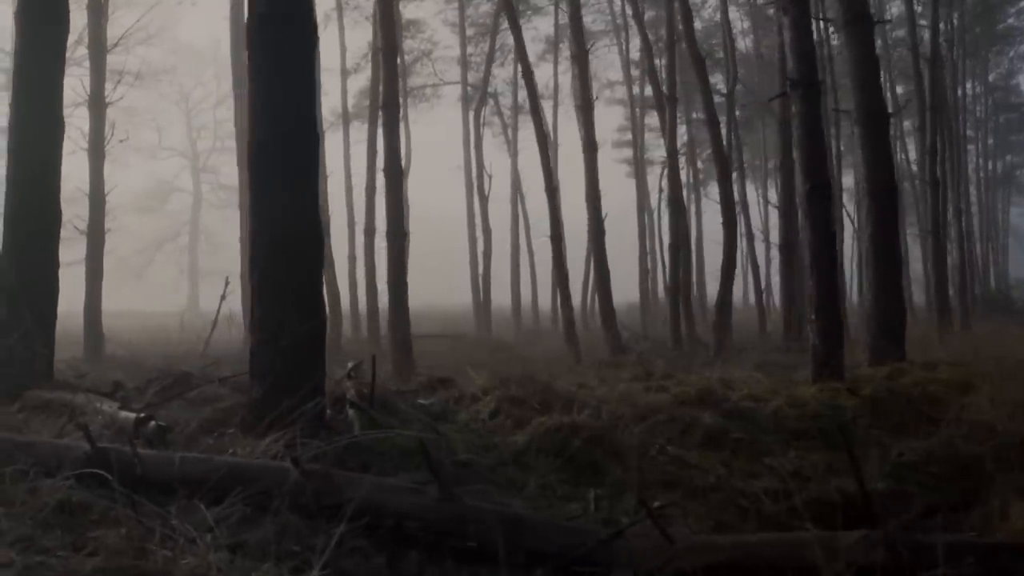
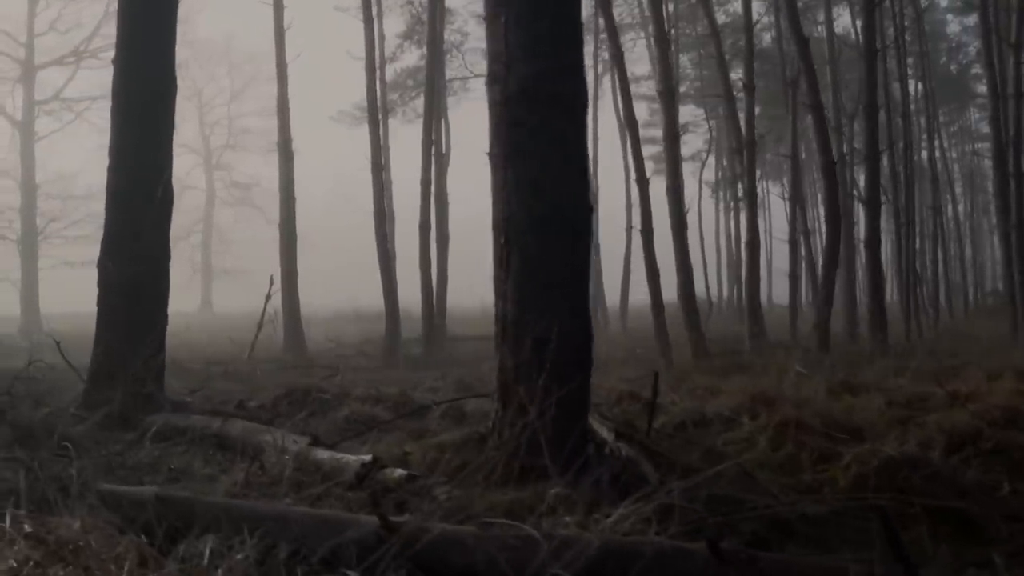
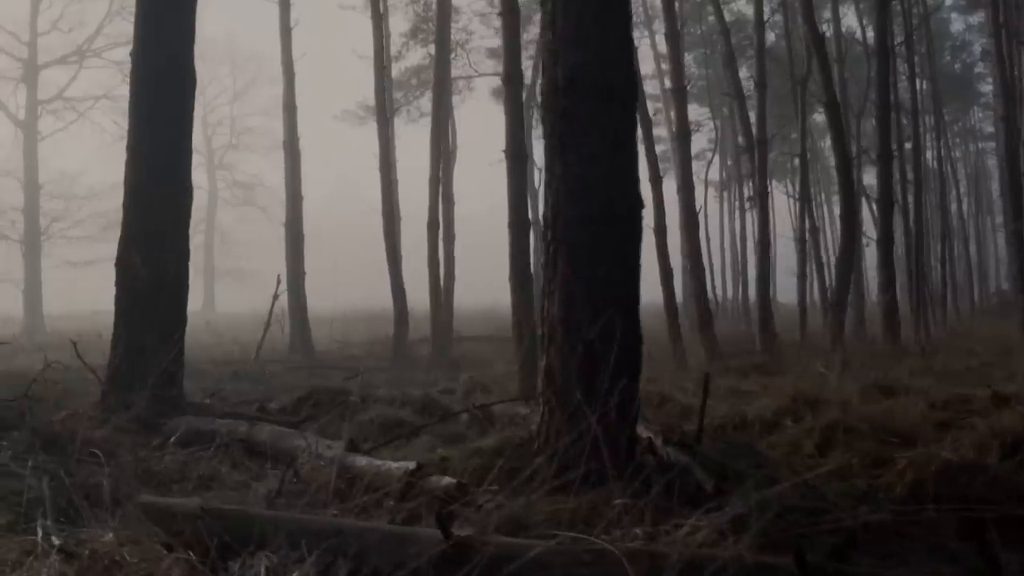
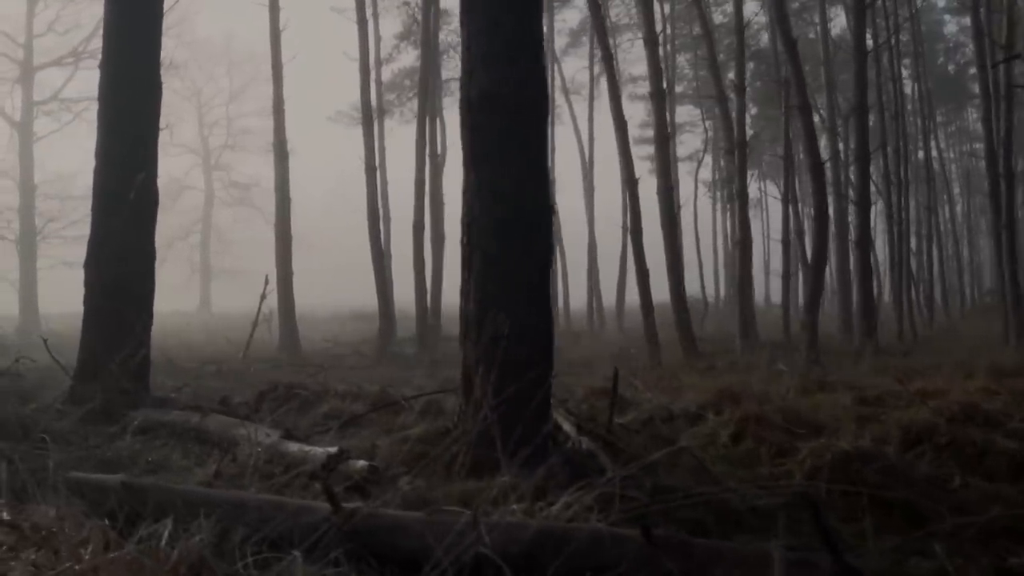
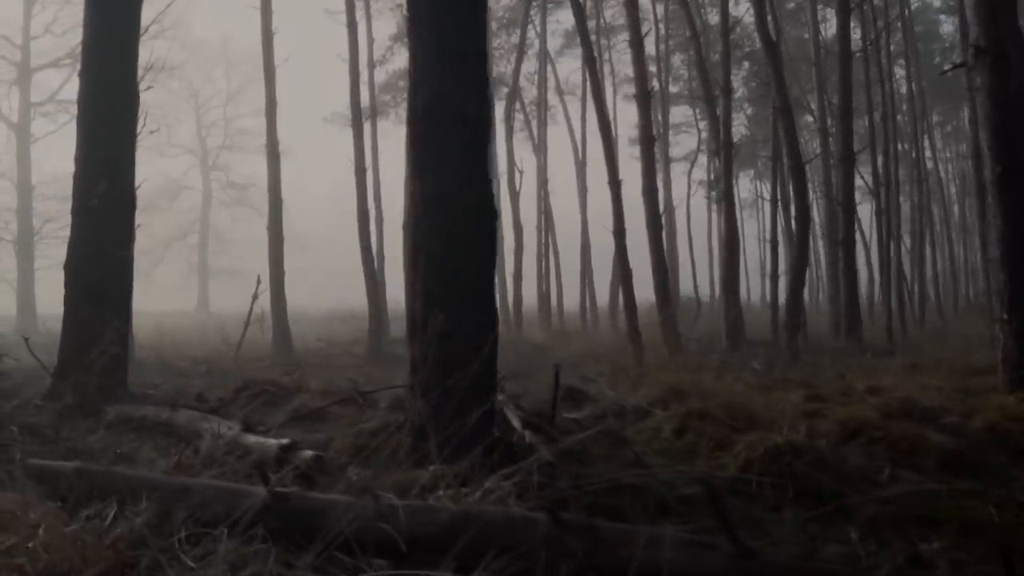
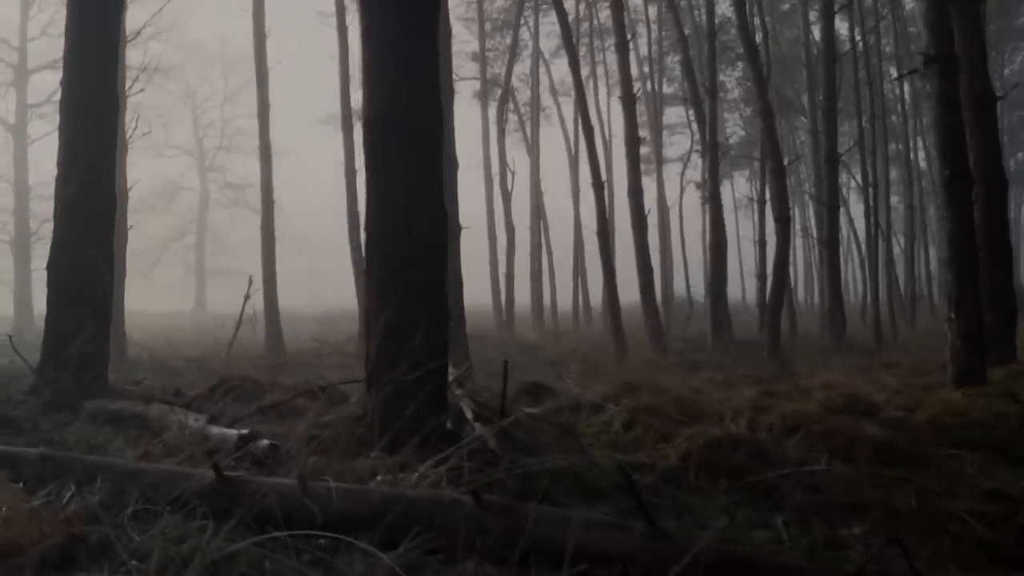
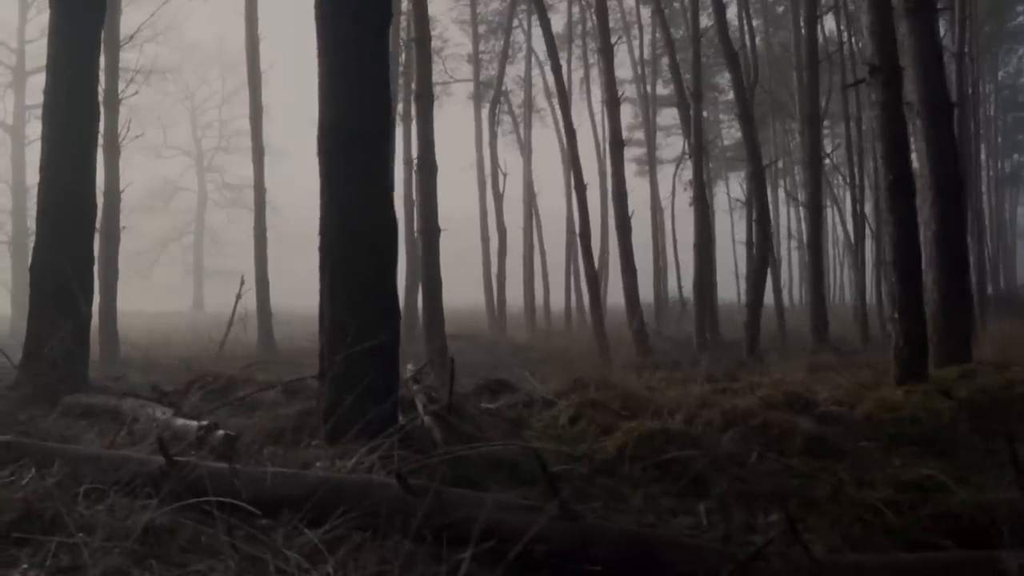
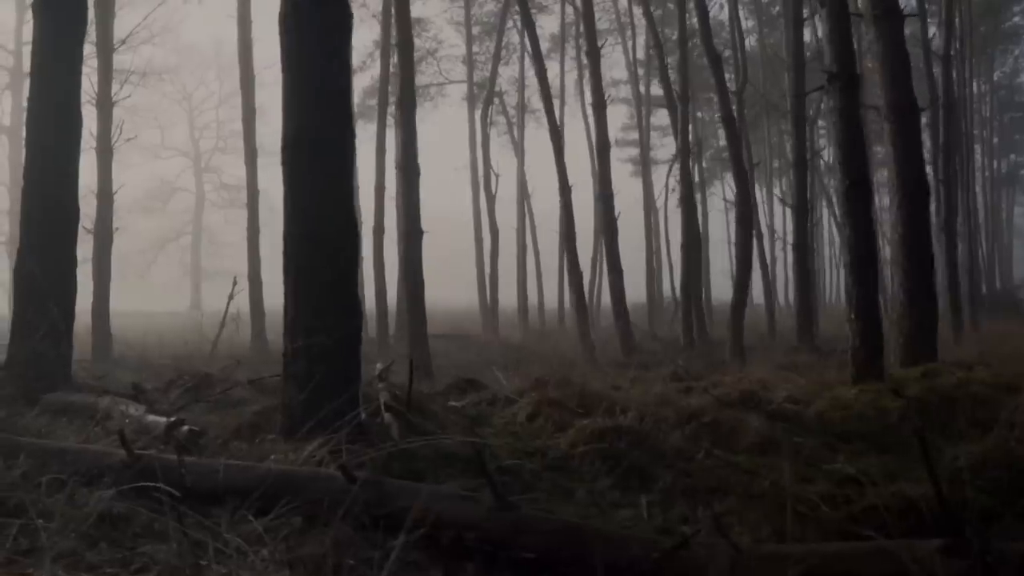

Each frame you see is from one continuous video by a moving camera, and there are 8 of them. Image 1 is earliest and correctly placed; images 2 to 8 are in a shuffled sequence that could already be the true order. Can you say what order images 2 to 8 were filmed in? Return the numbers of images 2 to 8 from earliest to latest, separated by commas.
8, 7, 6, 5, 4, 2, 3
